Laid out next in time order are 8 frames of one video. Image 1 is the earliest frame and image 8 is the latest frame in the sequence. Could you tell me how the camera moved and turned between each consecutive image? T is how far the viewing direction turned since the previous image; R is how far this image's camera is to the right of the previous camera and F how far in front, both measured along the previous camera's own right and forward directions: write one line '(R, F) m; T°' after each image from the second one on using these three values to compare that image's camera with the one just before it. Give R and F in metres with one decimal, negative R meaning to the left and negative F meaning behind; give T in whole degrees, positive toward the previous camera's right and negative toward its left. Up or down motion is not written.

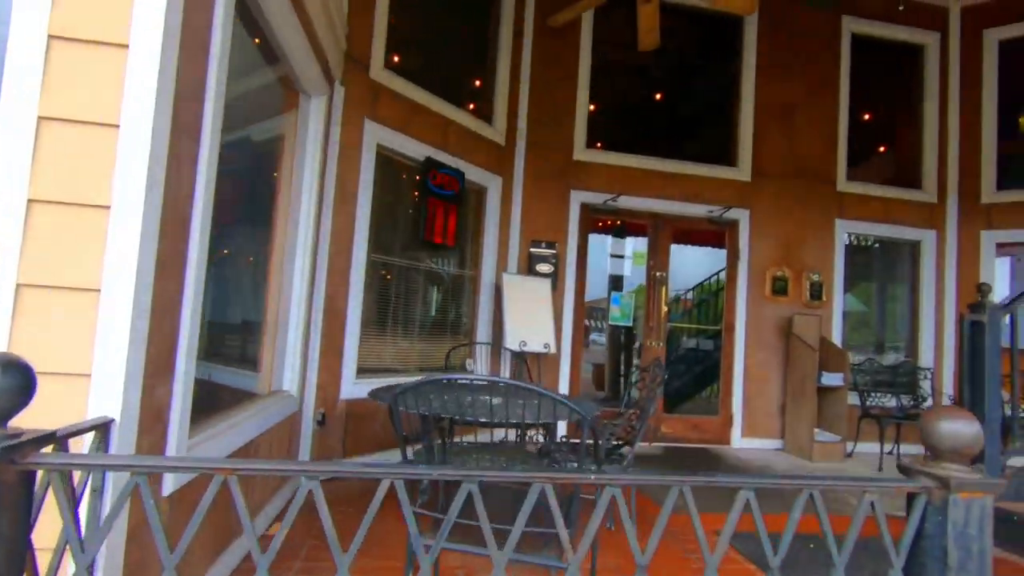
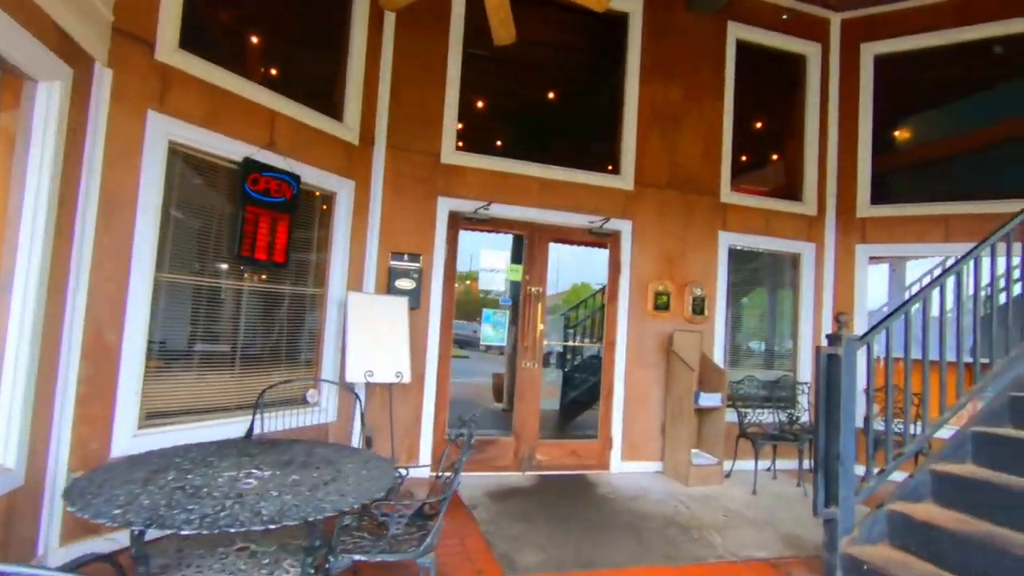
(+0.6, +0.4) m; +7°
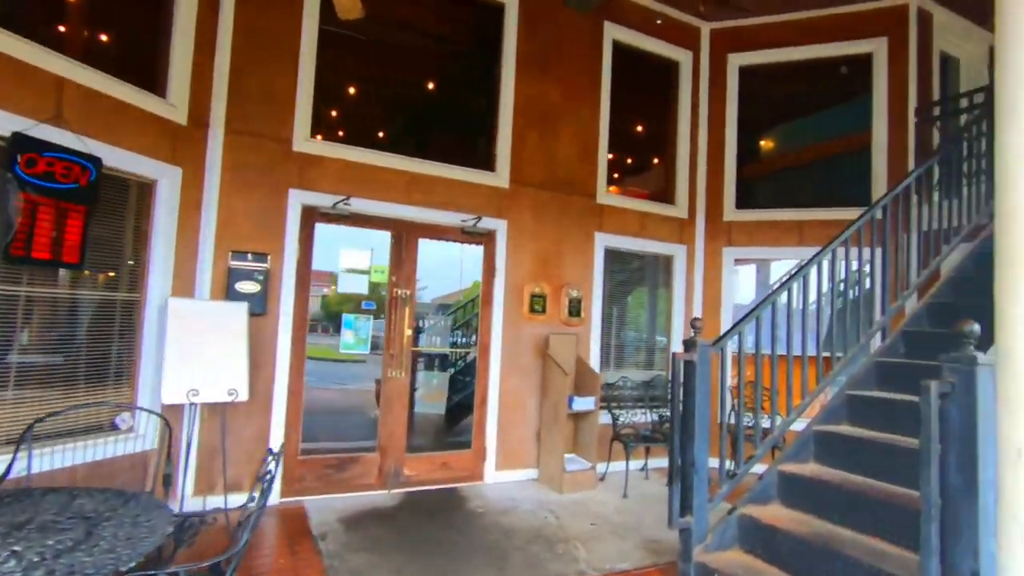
(+0.3, +0.2) m; +10°
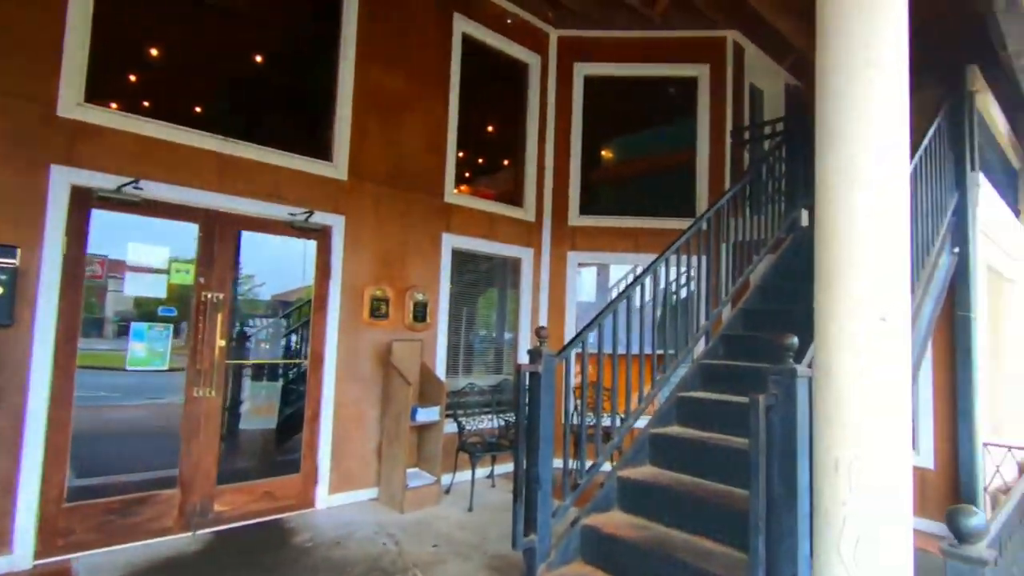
(+0.1, +0.2) m; +16°
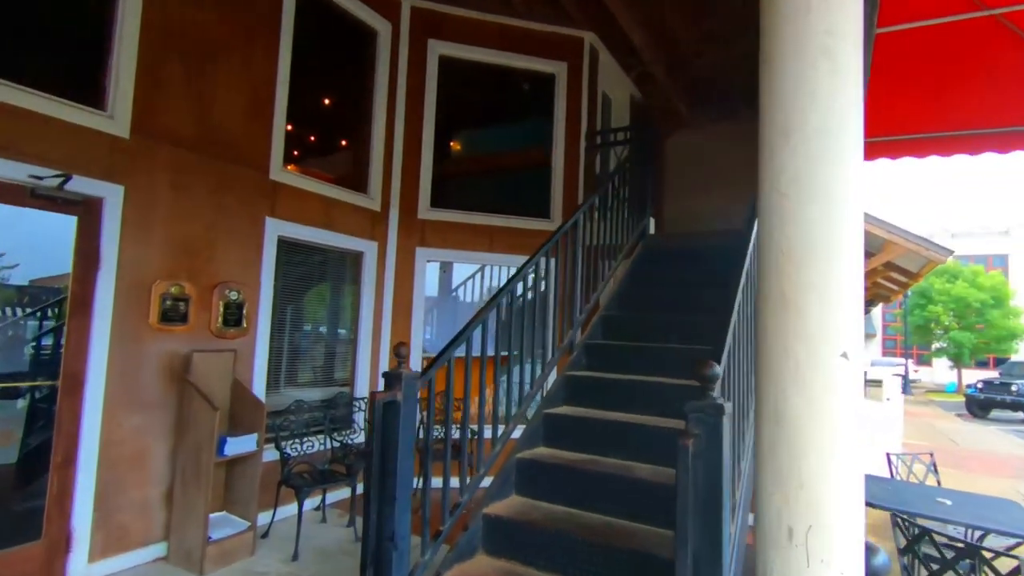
(-0.1, +0.5) m; +18°
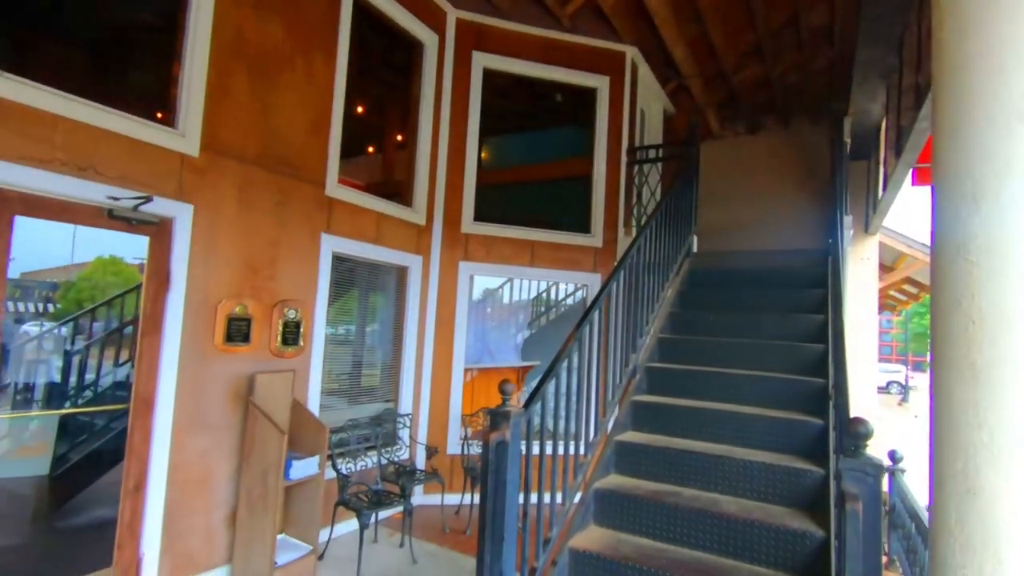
(-0.4, 0.0) m; +1°
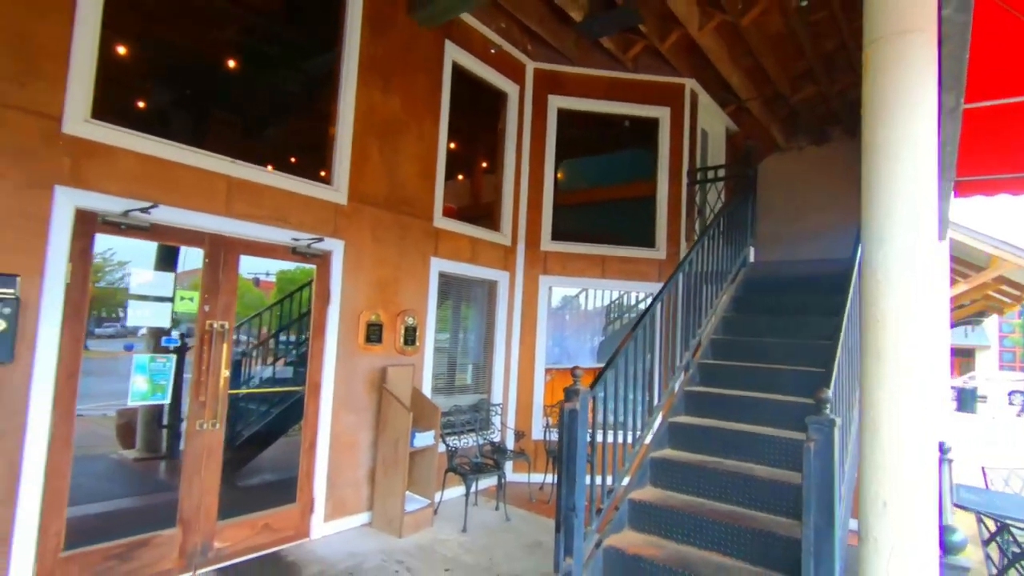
(+0.1, -0.8) m; -8°
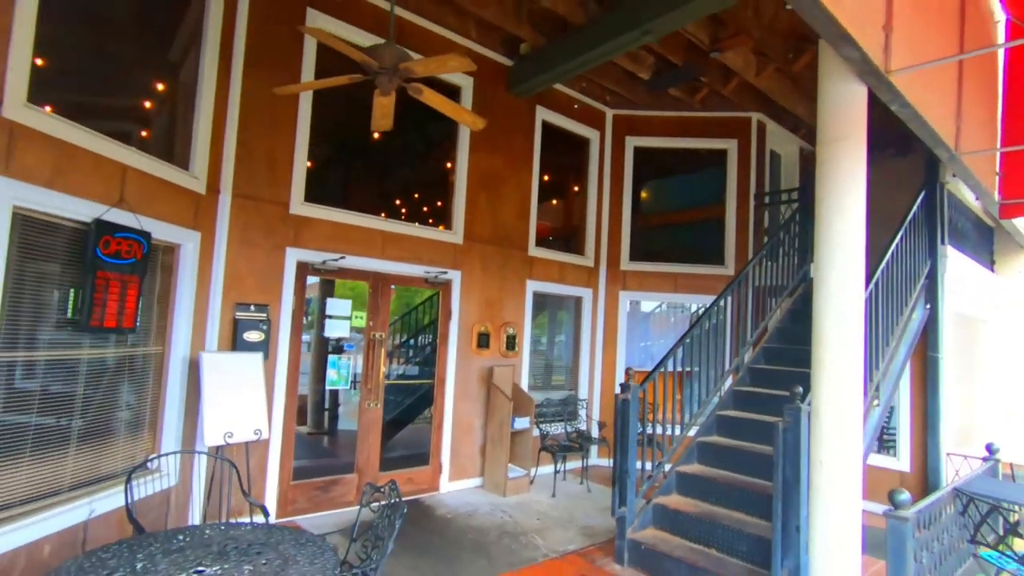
(+0.3, -1.1) m; -11°
